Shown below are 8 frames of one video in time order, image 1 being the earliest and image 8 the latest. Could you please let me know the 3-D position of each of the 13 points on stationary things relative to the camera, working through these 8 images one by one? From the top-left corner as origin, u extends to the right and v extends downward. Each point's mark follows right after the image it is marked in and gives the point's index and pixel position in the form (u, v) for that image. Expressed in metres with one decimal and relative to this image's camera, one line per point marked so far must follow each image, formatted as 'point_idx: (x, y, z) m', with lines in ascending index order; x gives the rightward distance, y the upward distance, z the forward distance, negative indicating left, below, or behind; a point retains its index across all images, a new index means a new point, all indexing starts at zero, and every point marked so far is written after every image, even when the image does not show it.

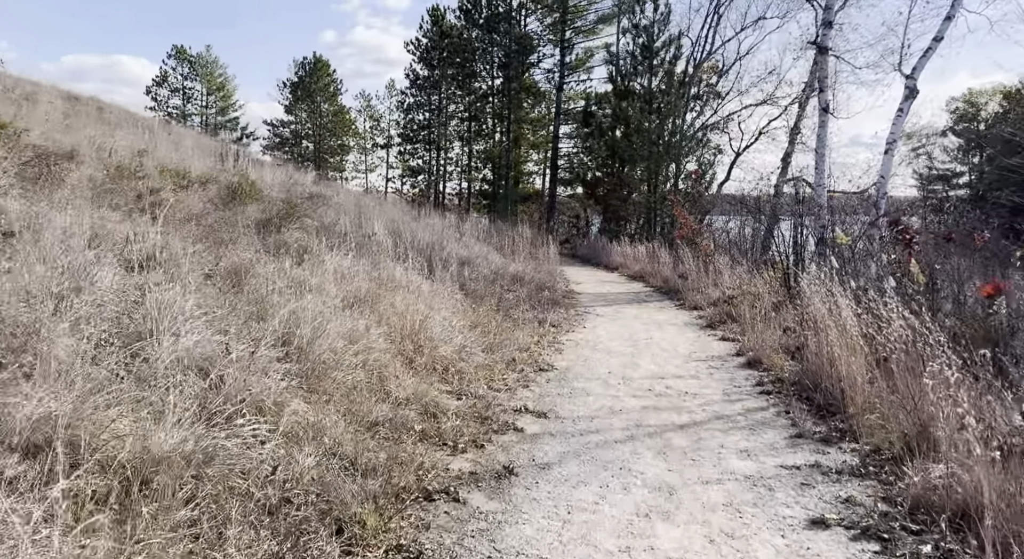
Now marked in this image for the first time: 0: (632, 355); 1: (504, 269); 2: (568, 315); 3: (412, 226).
0: (+1.2, -0.7, +6.6) m
1: (-0.1, +0.2, +11.3) m
2: (+0.7, -0.5, +9.1) m
3: (-1.8, +1.0, +12.7) m
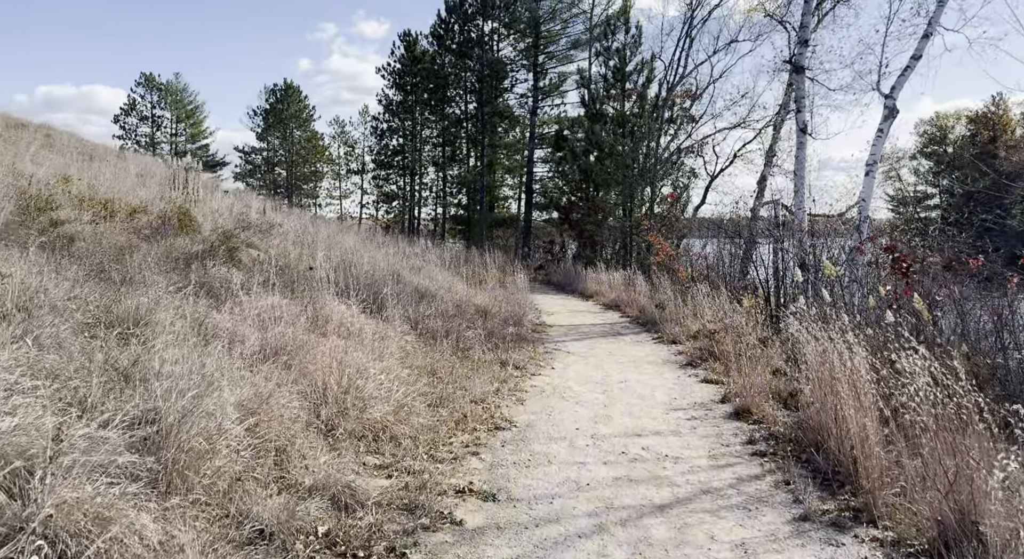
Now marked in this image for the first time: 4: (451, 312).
0: (+0.8, -1.1, +5.8) m
1: (-0.7, -0.4, +10.5) m
2: (+0.3, -0.9, +8.3) m
3: (-2.4, +0.4, +11.8) m
4: (-0.8, -0.4, +8.7) m
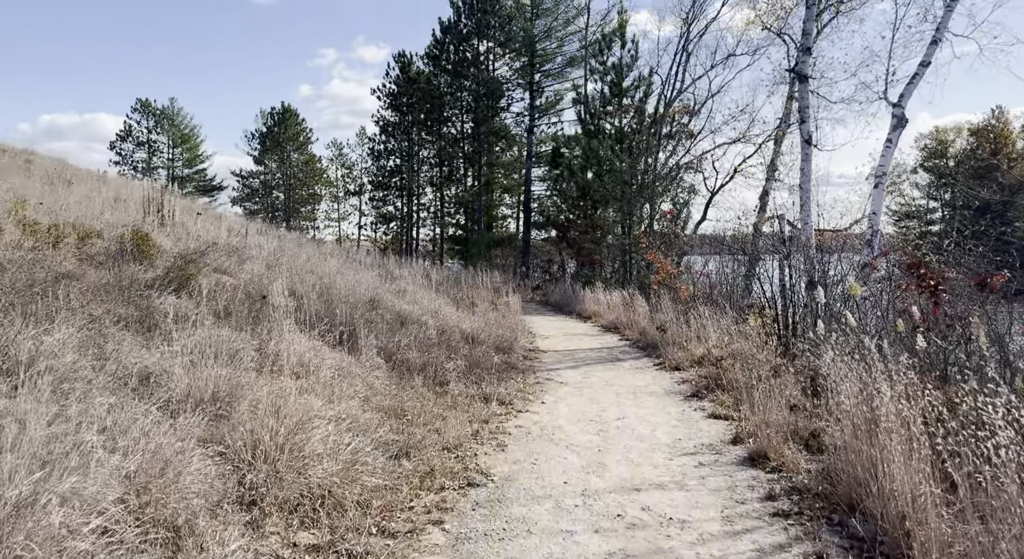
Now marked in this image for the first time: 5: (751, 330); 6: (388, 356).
0: (+0.6, -1.3, +5.1) m
1: (-0.8, -0.7, +9.8) m
2: (+0.1, -1.2, +7.6) m
3: (-2.6, 0.0, +11.1) m
4: (-0.9, -0.7, +8.0) m
5: (+3.3, -0.7, +9.3) m
6: (-1.2, -0.8, +6.7) m
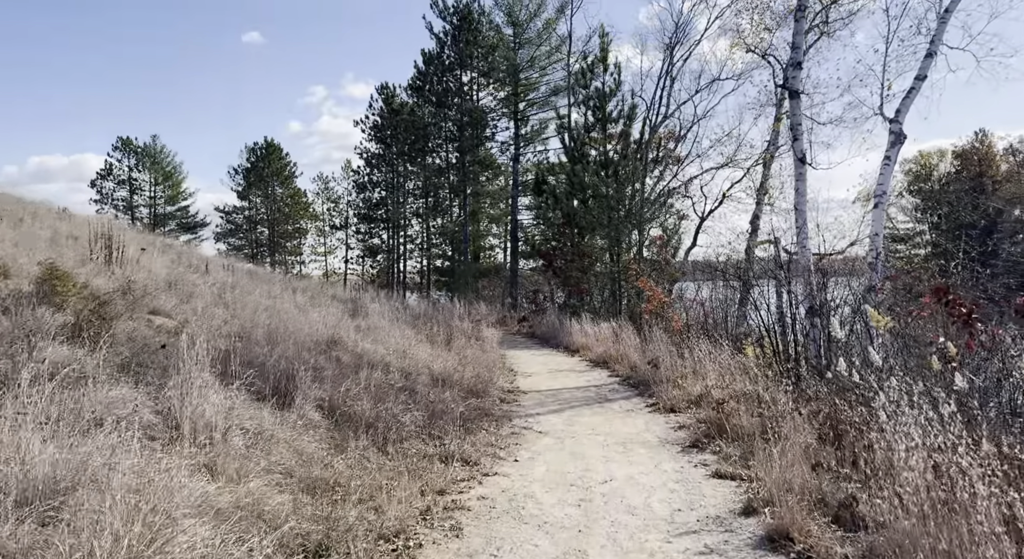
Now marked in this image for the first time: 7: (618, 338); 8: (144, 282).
0: (+0.4, -1.5, +4.0) m
1: (-1.1, -1.2, +8.8) m
2: (-0.1, -1.5, +6.5) m
3: (-2.9, -0.6, +10.1) m
4: (-1.2, -1.1, +7.0) m
5: (+3.0, -1.1, +8.3) m
6: (-1.5, -1.1, +5.7) m
7: (+2.2, -1.2, +13.7) m
8: (-5.5, 0.0, +10.0) m
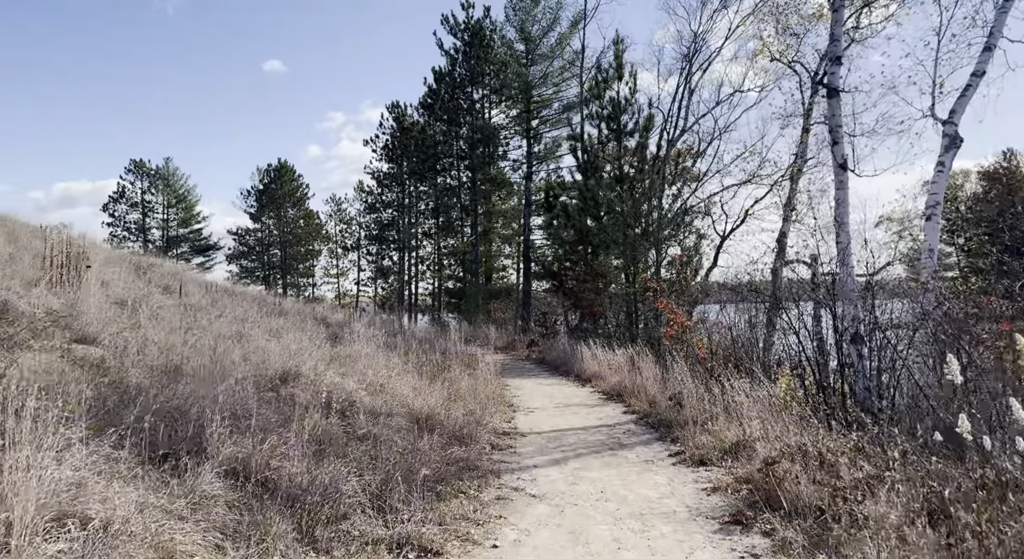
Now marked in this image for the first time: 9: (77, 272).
0: (+0.2, -1.6, +2.5) m
1: (-1.2, -1.4, +7.3) m
2: (-0.3, -1.7, +5.0) m
3: (-3.0, -0.9, +8.7) m
4: (-1.3, -1.3, +5.5) m
5: (+2.9, -1.3, +6.8) m
6: (-1.7, -1.2, +4.2) m
7: (+2.2, -1.6, +12.2) m
8: (-5.5, -0.3, +8.7) m
9: (-7.2, +0.1, +11.2) m
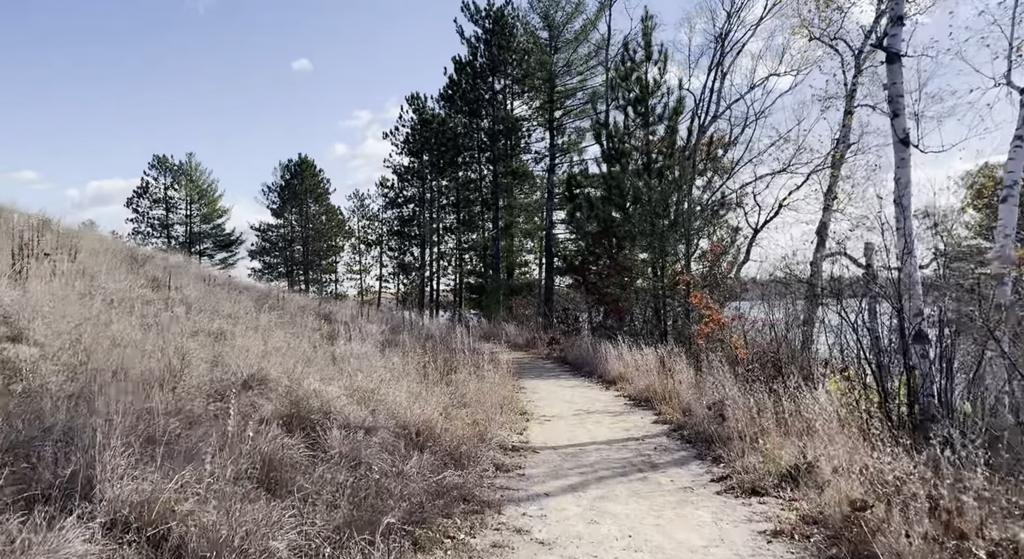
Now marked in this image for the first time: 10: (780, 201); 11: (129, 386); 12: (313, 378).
0: (+0.1, -1.5, +1.3) m
1: (-1.1, -1.3, +6.1) m
2: (-0.3, -1.6, +3.8) m
3: (-2.8, -0.7, +7.6) m
4: (-1.3, -1.2, +4.4) m
5: (+2.9, -1.2, +5.4) m
6: (-1.7, -1.1, +3.1) m
7: (+2.5, -1.4, +10.9) m
8: (-5.4, -0.2, +7.7) m
9: (-7.0, +0.3, +10.3) m
10: (+6.2, +2.0, +15.1) m
11: (-2.7, -0.7, +4.7) m
12: (-2.0, -1.0, +6.7) m
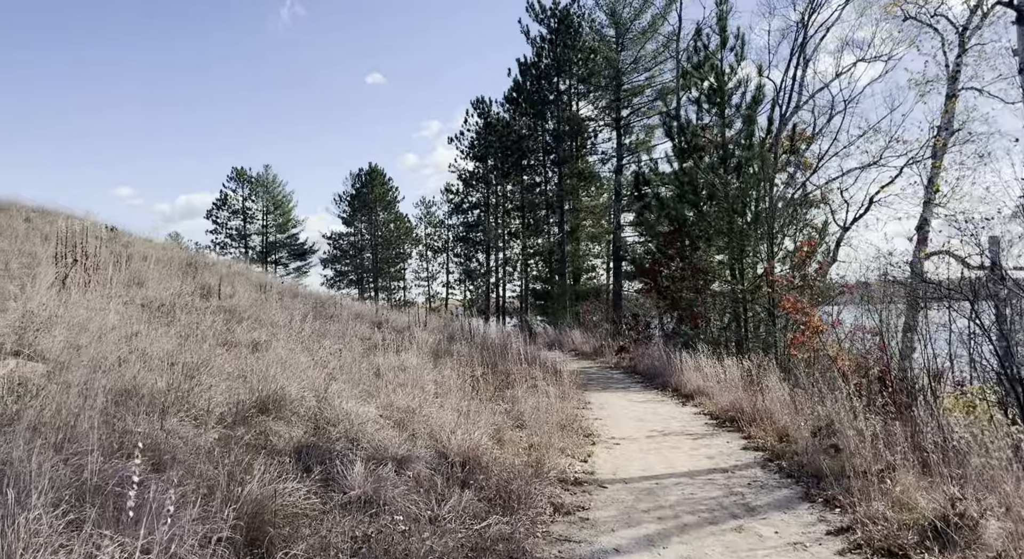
0: (+0.1, -1.4, +0.3) m
1: (-0.6, -1.3, +5.2) m
2: (0.0, -1.6, +2.8) m
3: (-2.2, -0.8, +6.8) m
4: (-1.0, -1.2, +3.5) m
5: (+3.3, -1.1, +4.1) m
6: (-1.5, -1.1, +2.2) m
7: (+3.4, -1.5, +9.6) m
8: (-4.7, -0.3, +7.2) m
9: (-6.1, +0.2, +9.9) m
10: (+7.5, +1.9, +13.4) m
11: (-2.3, -0.8, +4.0) m
12: (-1.4, -1.0, +5.9) m
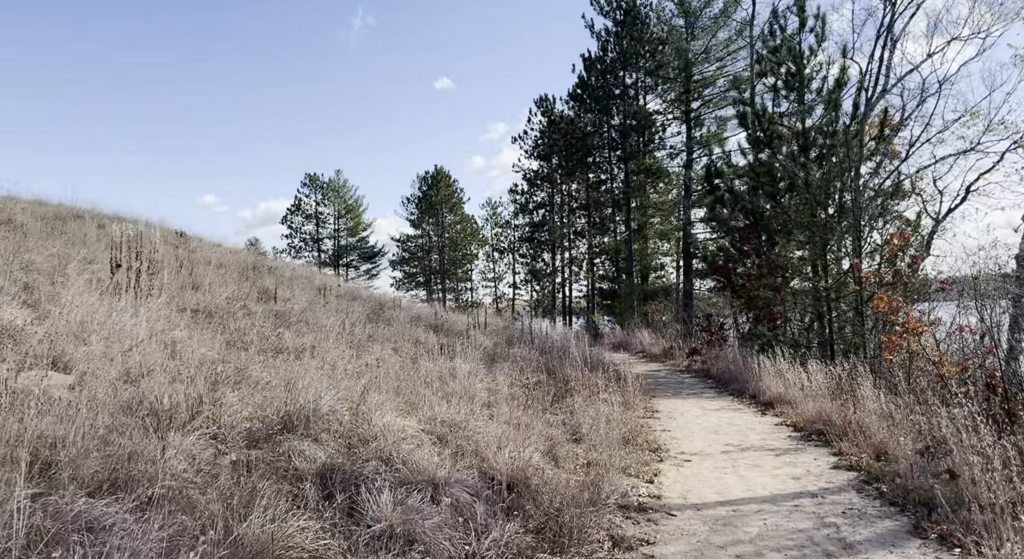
0: (0.0, -1.4, -0.3) m
1: (-0.3, -1.3, +4.7) m
2: (+0.1, -1.6, +2.2) m
3: (-1.7, -0.8, +6.4) m
4: (-0.8, -1.2, +3.0) m
5: (+3.6, -1.1, +3.2) m
6: (-1.5, -1.1, +1.8) m
7: (+4.2, -1.4, +8.6) m
8: (-4.2, -0.3, +7.0) m
9: (-5.2, +0.1, +9.9) m
10: (+8.6, +2.0, +12.0) m
11: (-2.1, -0.8, +3.6) m
12: (-1.0, -1.0, +5.4) m
